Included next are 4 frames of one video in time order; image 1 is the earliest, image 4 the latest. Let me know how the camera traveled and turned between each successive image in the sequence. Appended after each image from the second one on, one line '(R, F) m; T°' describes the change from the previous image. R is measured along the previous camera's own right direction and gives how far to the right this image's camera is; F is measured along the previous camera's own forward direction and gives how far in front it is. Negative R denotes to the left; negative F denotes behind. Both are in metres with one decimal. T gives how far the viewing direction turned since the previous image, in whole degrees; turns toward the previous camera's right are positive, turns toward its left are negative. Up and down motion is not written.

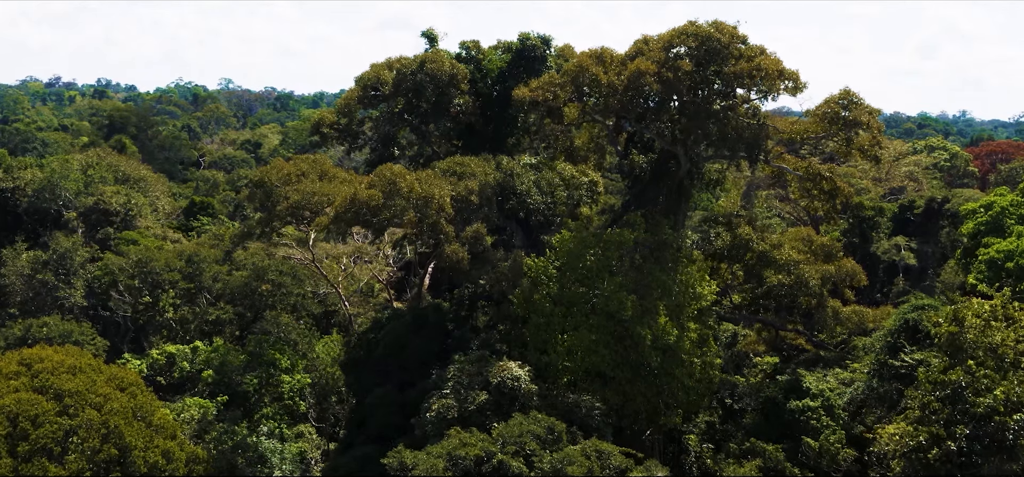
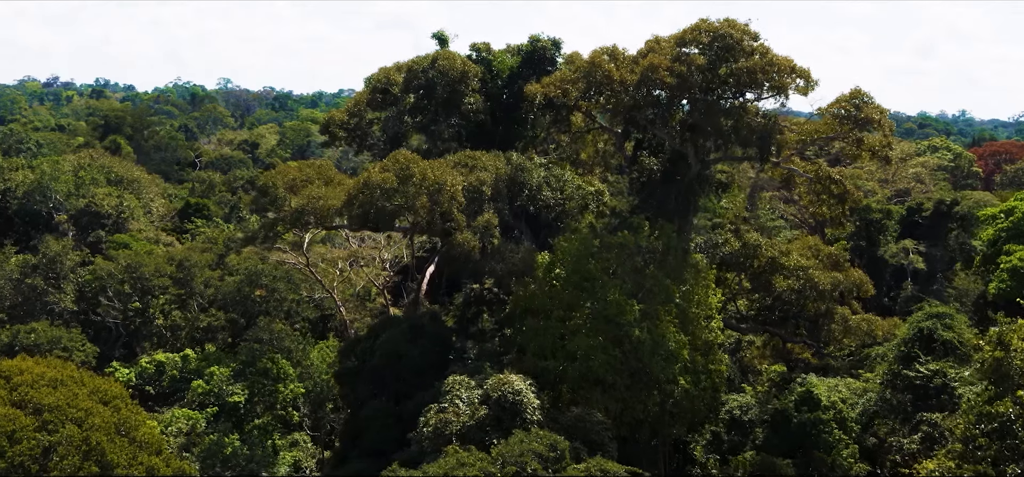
(0.0, +0.5) m; 0°
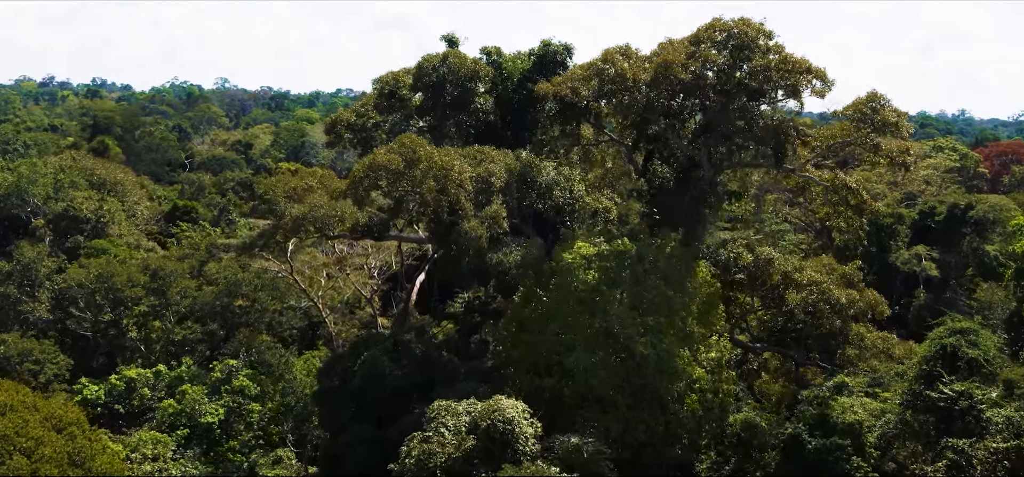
(+0.1, +1.0) m; 0°
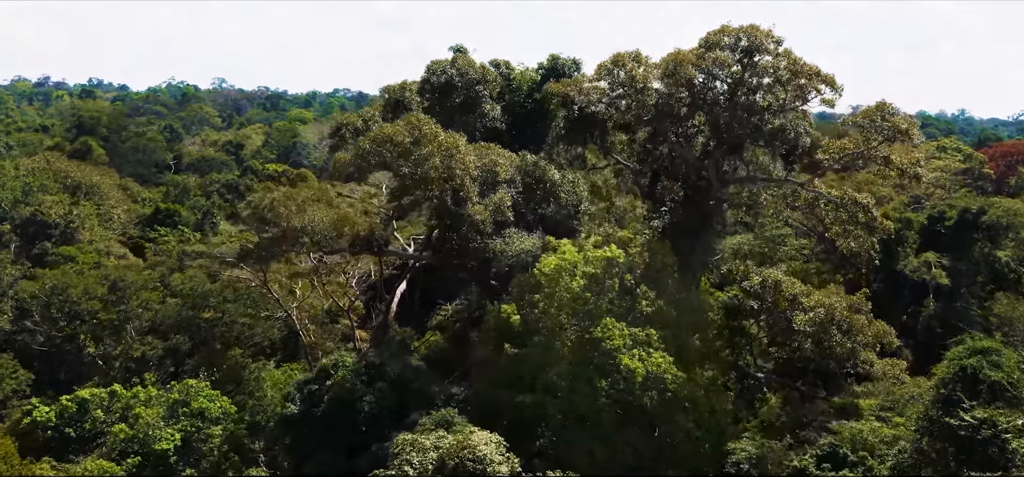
(+0.3, +1.1) m; 0°
